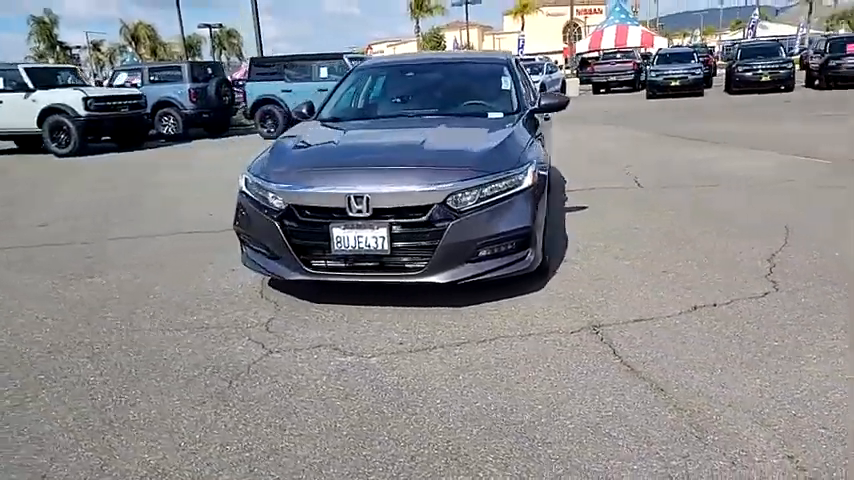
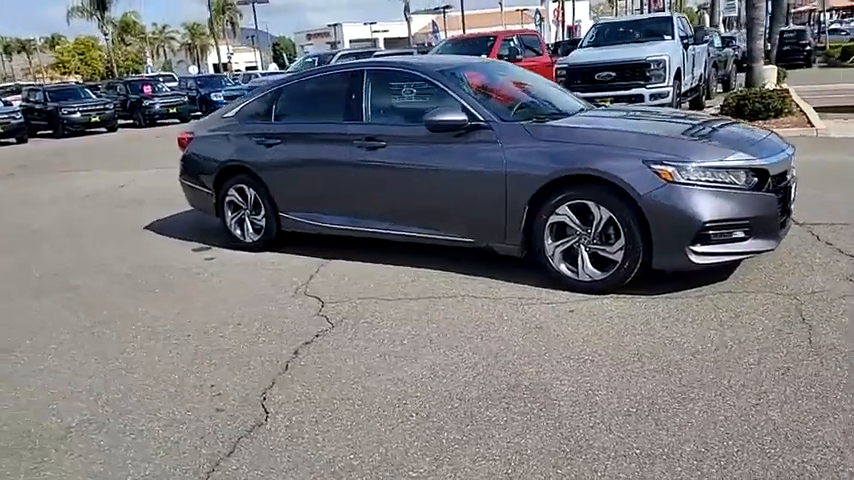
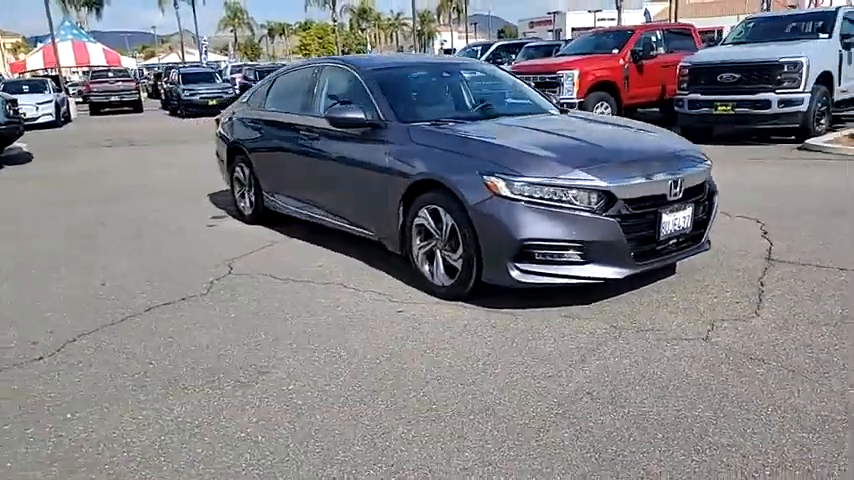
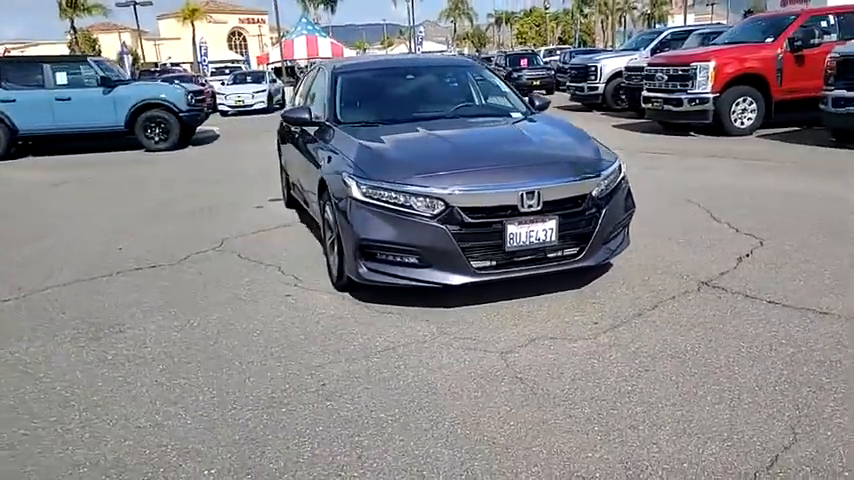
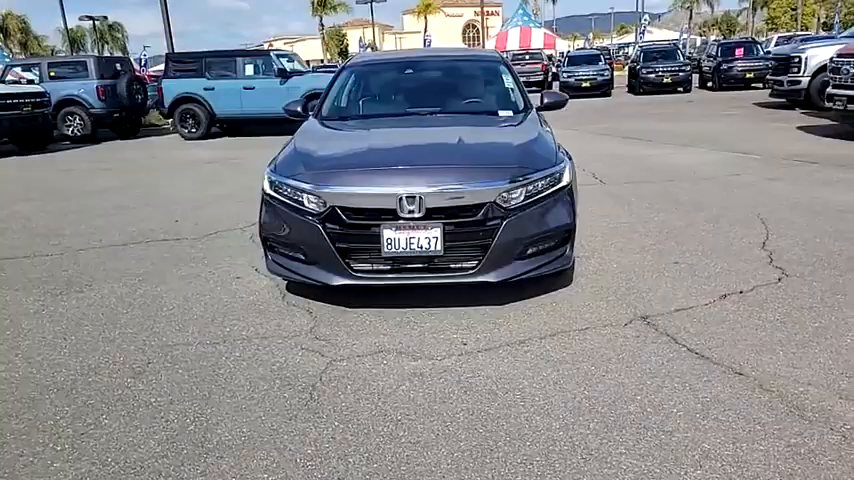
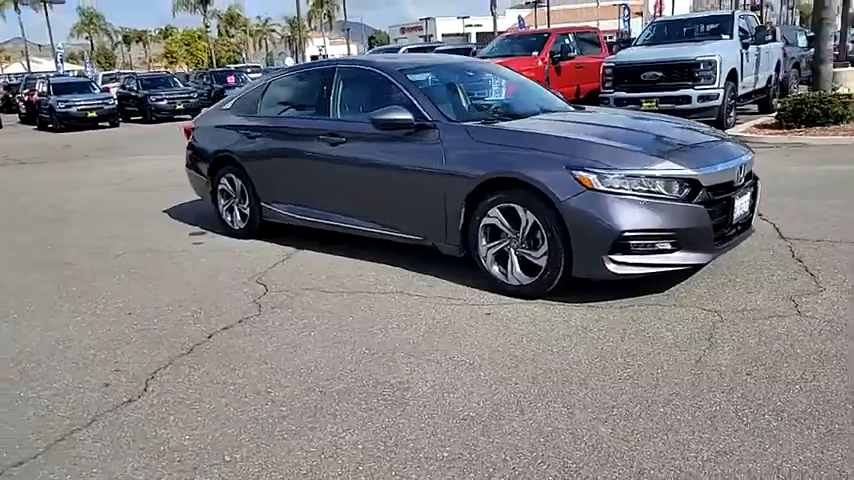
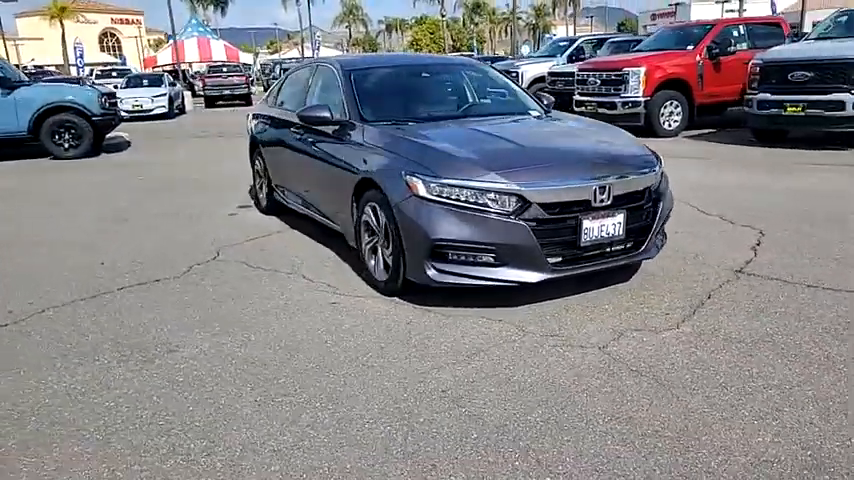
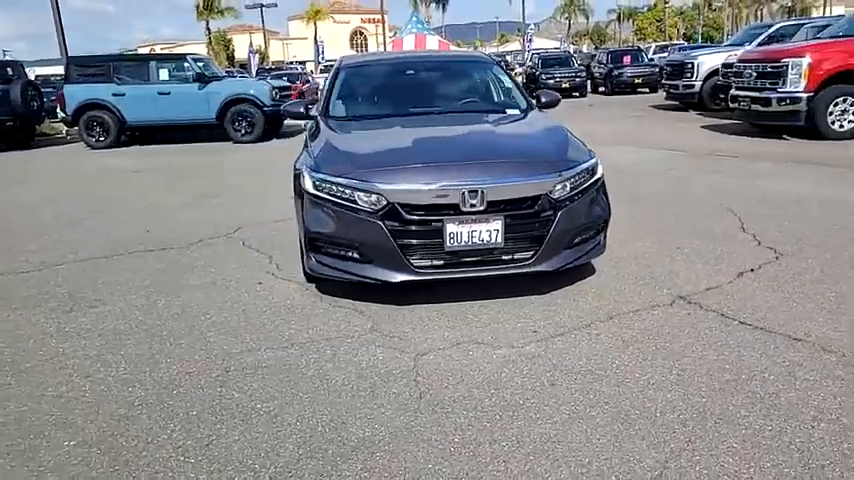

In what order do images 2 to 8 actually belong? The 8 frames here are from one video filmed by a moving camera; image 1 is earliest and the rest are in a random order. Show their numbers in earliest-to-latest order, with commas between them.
5, 8, 4, 7, 3, 6, 2
